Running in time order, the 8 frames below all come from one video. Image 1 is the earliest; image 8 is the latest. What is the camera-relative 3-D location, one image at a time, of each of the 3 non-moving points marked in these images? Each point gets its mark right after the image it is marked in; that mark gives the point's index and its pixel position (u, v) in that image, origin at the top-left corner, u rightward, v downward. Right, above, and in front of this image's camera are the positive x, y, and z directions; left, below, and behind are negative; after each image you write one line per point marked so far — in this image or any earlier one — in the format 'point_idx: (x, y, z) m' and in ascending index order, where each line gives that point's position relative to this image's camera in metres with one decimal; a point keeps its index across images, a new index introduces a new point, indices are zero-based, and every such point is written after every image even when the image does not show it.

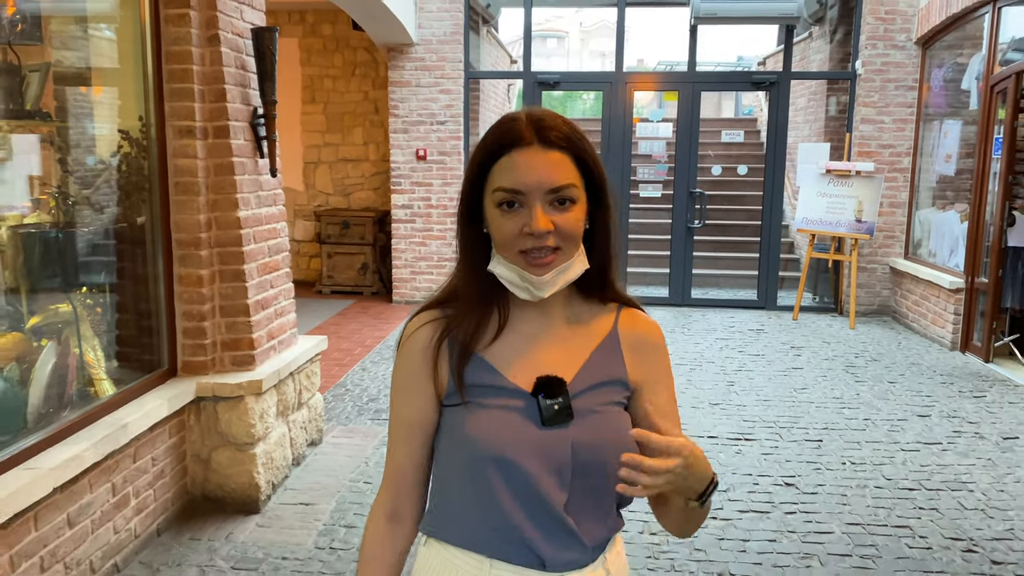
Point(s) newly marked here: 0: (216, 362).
0: (-1.3, -0.3, +3.7) m
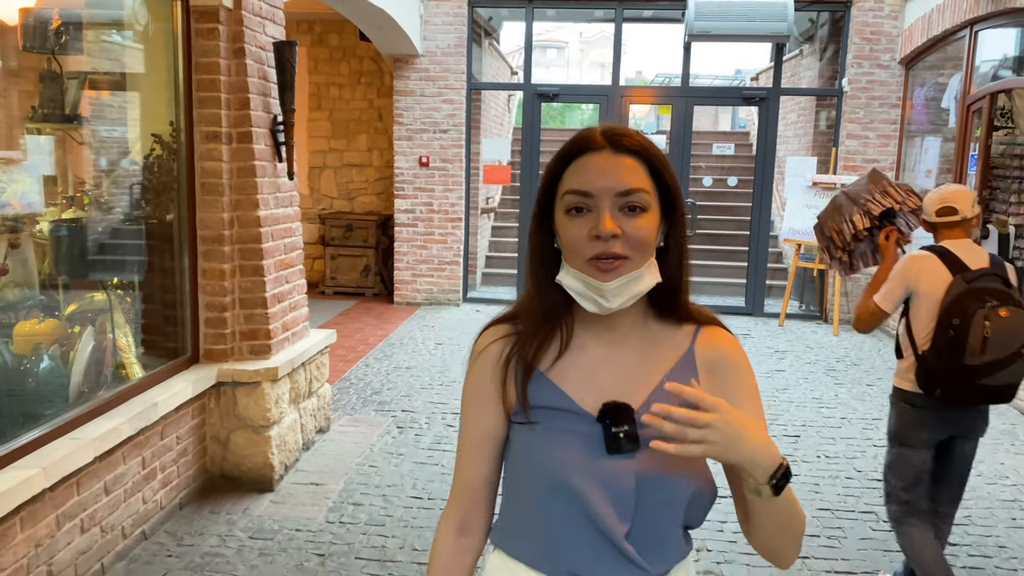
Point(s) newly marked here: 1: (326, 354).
0: (-1.3, -0.3, +4.0) m
1: (-1.0, -0.4, +4.6) m
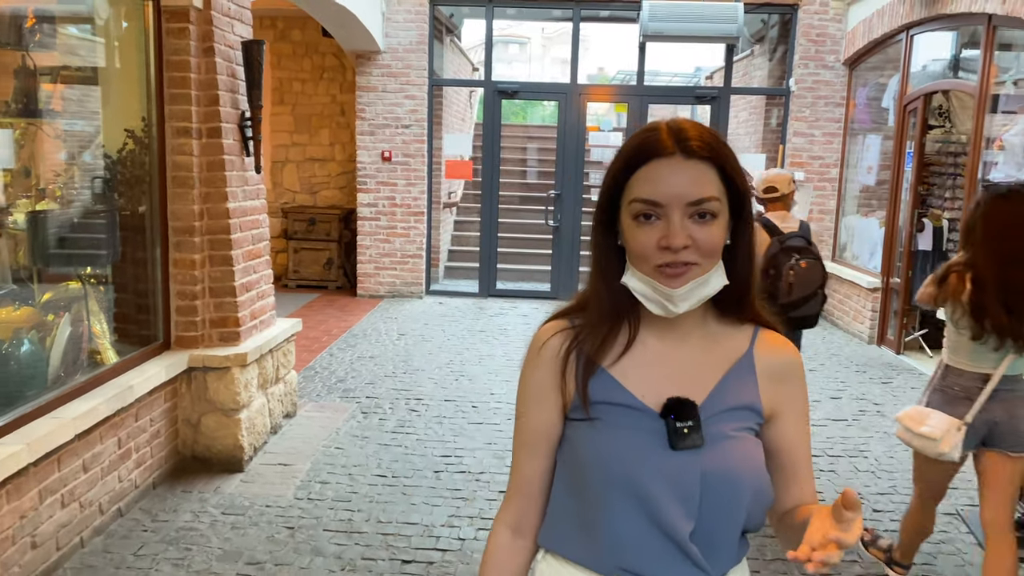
0: (-1.5, -0.2, +4.2) m
1: (-1.2, -0.3, +4.8) m
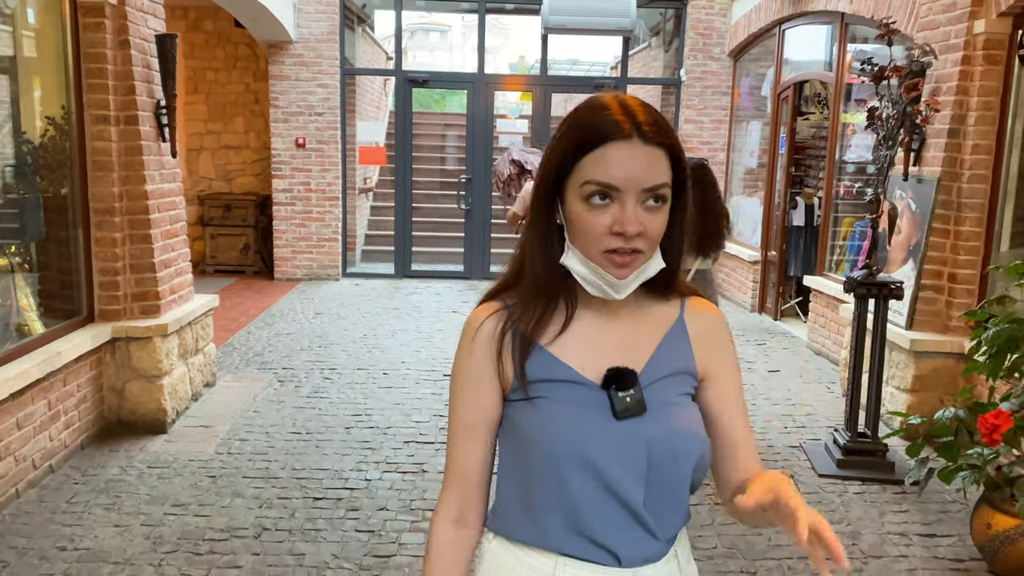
0: (-2.0, -0.1, +4.5) m
1: (-1.8, -0.2, +5.2) m
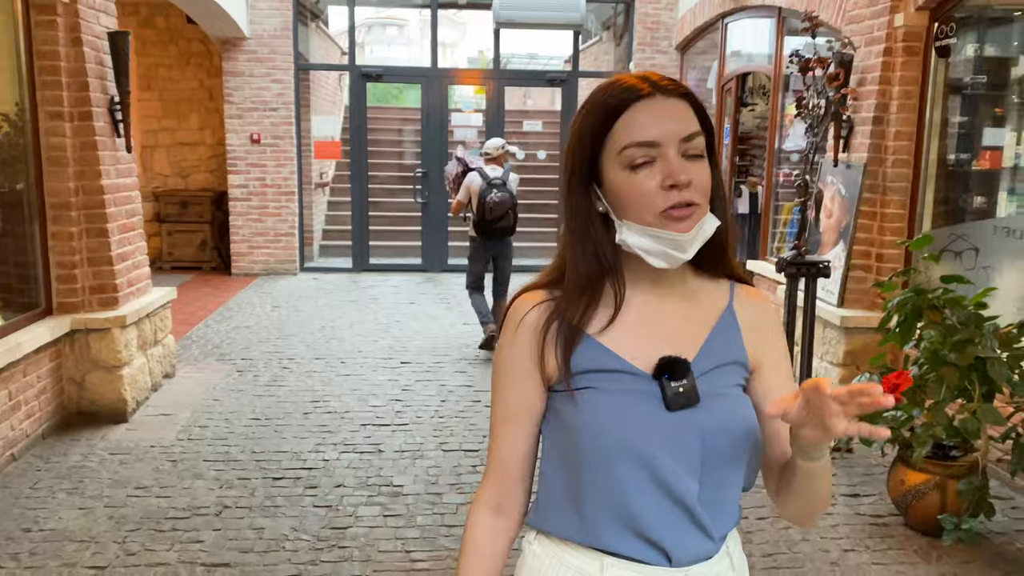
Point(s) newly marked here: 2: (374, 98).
0: (-2.3, -0.1, +4.6) m
1: (-2.1, -0.1, +5.2) m
2: (-1.5, +2.2, +9.7) m
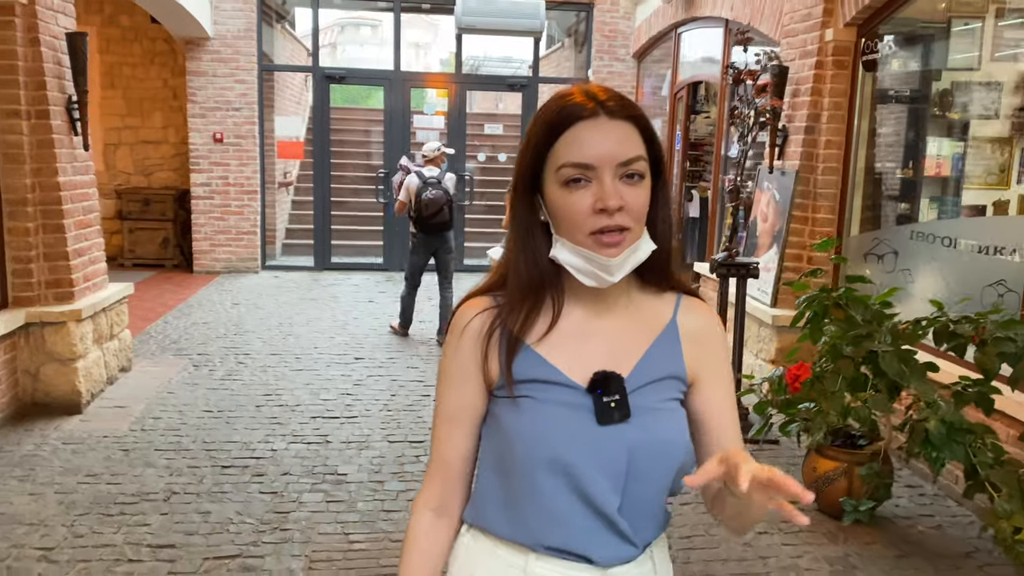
0: (-2.6, -0.1, +4.7) m
1: (-2.4, -0.1, +5.4) m
2: (-1.9, +2.2, +9.8) m
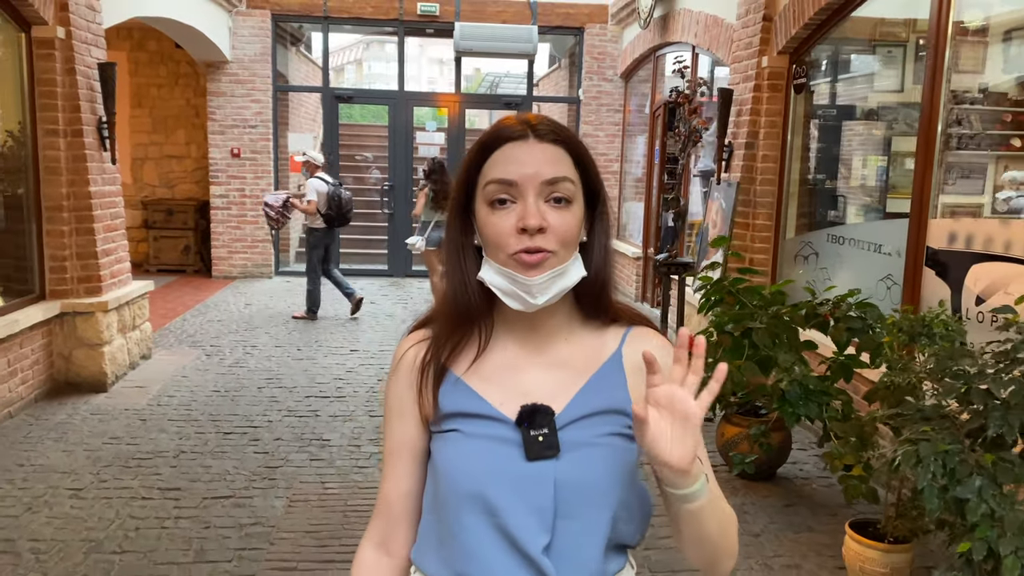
0: (-2.8, 0.0, +5.4) m
1: (-2.6, -0.1, +6.1) m
2: (-2.0, +2.1, +10.6) m
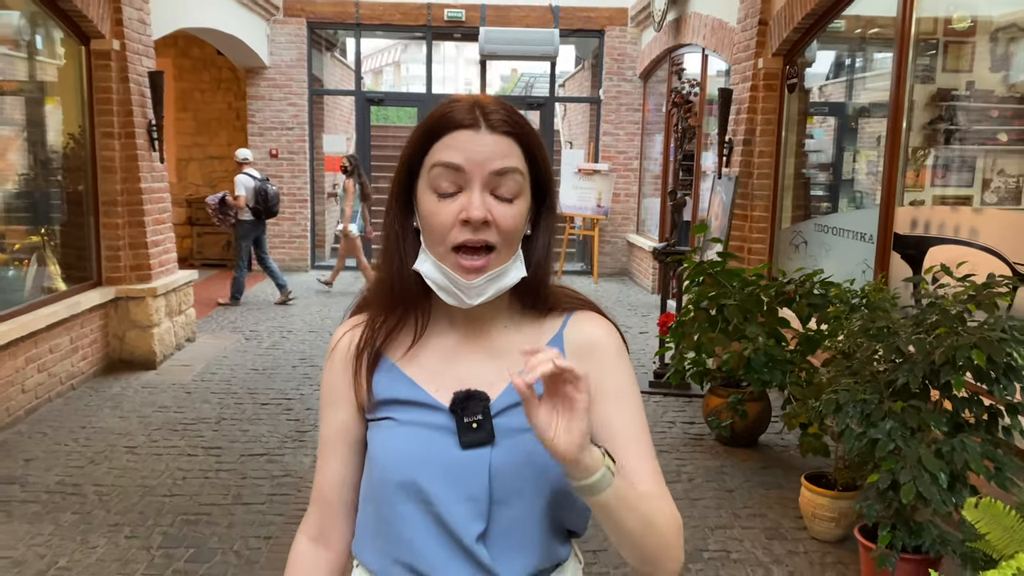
0: (-2.7, +0.1, +6.0) m
1: (-2.5, 0.0, +6.6) m
2: (-1.7, +2.2, +11.1) m
